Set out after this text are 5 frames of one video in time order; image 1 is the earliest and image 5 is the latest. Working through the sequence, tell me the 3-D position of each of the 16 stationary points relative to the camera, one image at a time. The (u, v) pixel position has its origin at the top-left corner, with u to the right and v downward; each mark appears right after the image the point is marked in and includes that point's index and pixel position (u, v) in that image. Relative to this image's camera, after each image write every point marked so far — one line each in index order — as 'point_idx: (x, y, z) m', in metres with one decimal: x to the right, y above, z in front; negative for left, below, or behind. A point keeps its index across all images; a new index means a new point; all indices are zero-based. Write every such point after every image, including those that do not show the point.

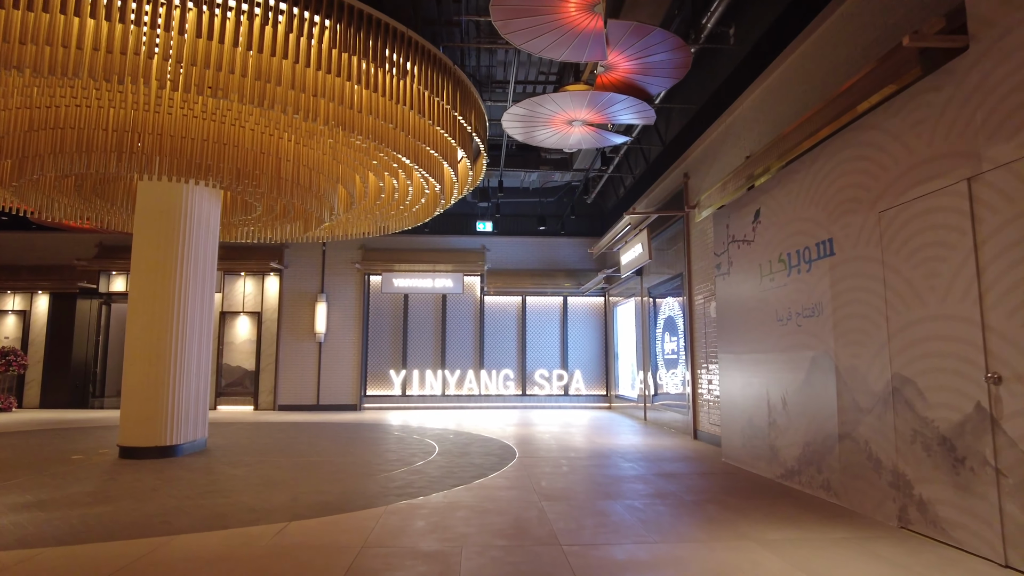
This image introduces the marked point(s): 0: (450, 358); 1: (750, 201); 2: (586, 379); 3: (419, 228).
0: (-1.2, -1.4, +12.4) m
1: (+2.0, +0.7, +5.4) m
2: (+1.4, -1.8, +12.6) m
3: (-1.8, +1.2, +12.6) m
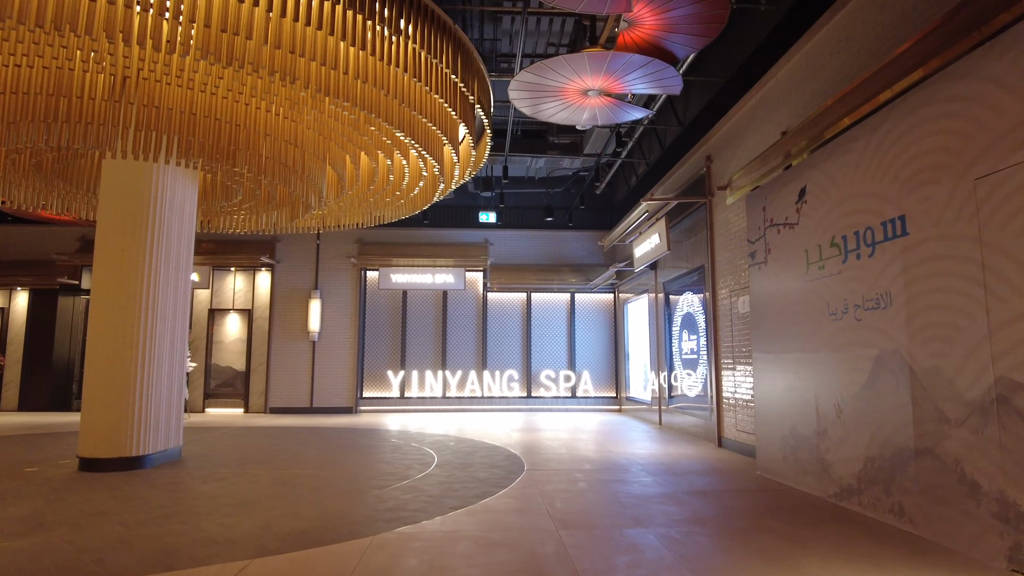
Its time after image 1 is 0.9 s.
0: (-1.1, -1.3, +11.8) m
1: (+2.0, +0.8, +4.7) m
2: (+1.5, -1.7, +11.9) m
3: (-1.7, +1.3, +11.9) m
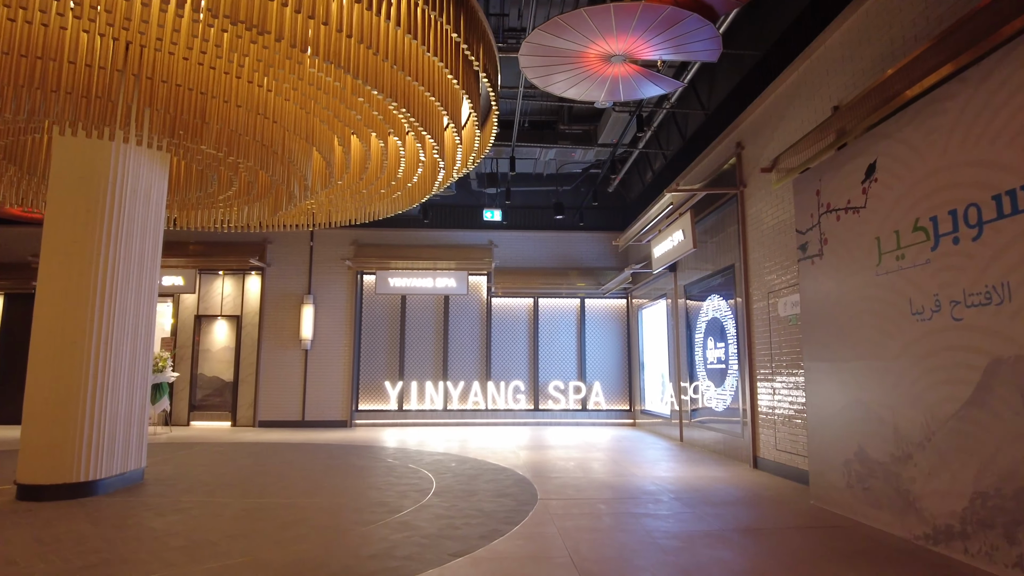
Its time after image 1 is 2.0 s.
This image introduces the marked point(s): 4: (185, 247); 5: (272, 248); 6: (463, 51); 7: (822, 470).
0: (-1.0, -1.4, +11.0) m
1: (+2.1, +0.8, +4.0) m
2: (+1.6, -1.8, +11.2) m
3: (-1.6, +1.2, +11.2) m
4: (-5.5, +0.7, +10.9) m
5: (-4.1, +0.7, +11.1) m
6: (-0.3, +1.5, +4.1) m
7: (+2.0, -1.2, +4.2) m
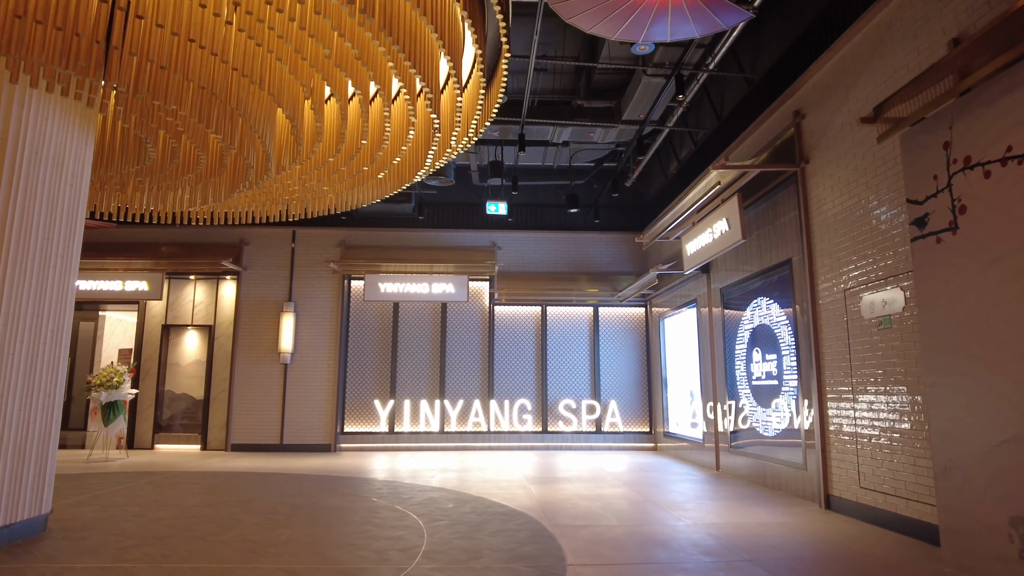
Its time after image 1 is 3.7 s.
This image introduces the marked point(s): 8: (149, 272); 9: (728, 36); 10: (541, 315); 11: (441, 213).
0: (-0.9, -1.5, +9.8) m
1: (+2.2, +0.9, +2.8) m
2: (+1.7, -1.9, +10.0) m
3: (-1.5, +1.1, +10.1) m
4: (-5.4, +0.6, +9.7) m
5: (-4.0, +0.6, +10.0) m
6: (-0.2, +1.6, +3.0) m
7: (+2.1, -1.1, +3.0) m
8: (-5.4, +0.2, +9.7) m
9: (+1.8, +2.0, +5.4) m
10: (+0.5, -0.4, +10.1) m
11: (-1.1, +1.2, +10.1) m
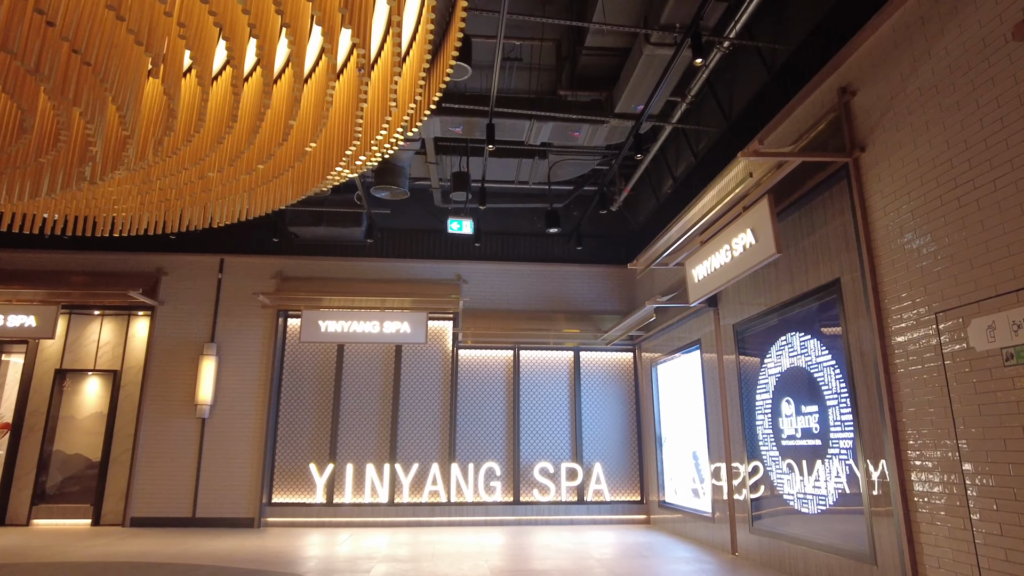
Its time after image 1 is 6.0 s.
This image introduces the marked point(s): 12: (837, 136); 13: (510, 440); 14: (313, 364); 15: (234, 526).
0: (-1.4, -2.0, +8.2) m
1: (+2.1, +0.9, +1.6) m
2: (+1.3, -2.4, +8.4) m
3: (-2.0, +0.5, +8.6) m
4: (-5.8, +0.2, +8.1) m
5: (-4.5, +0.1, +8.4) m
6: (-0.3, +1.6, +1.7) m
7: (+2.0, -1.1, +1.6) m
8: (-5.8, -0.2, +8.0) m
9: (+1.5, +1.8, +4.2) m
10: (0.0, -1.0, +8.6) m
11: (-1.5, +0.6, +8.7) m
12: (+2.1, +1.0, +4.2) m
13: (0.0, -2.0, +8.4) m
14: (-2.6, -1.0, +8.4) m
15: (-3.3, -2.8, +7.7) m
